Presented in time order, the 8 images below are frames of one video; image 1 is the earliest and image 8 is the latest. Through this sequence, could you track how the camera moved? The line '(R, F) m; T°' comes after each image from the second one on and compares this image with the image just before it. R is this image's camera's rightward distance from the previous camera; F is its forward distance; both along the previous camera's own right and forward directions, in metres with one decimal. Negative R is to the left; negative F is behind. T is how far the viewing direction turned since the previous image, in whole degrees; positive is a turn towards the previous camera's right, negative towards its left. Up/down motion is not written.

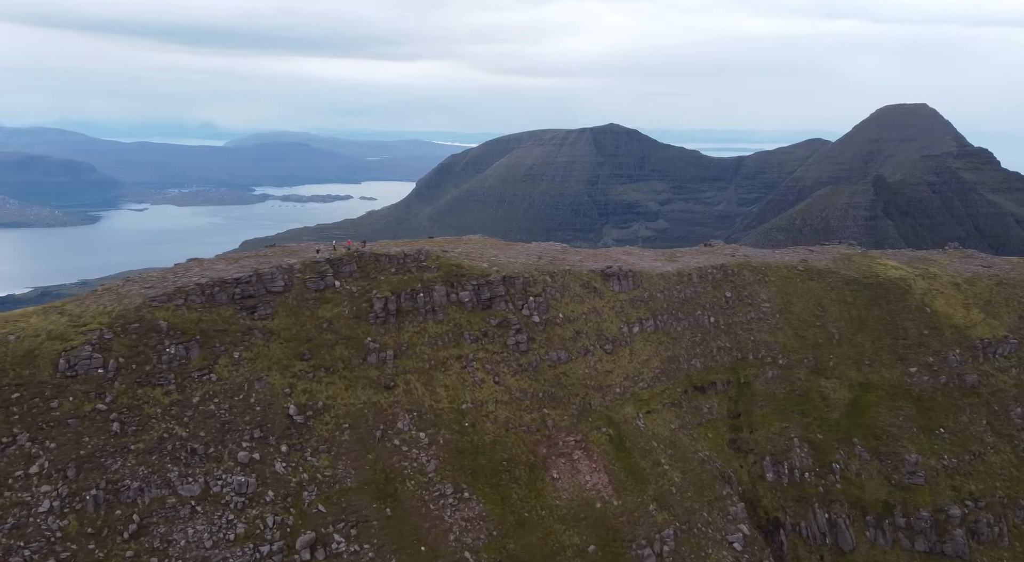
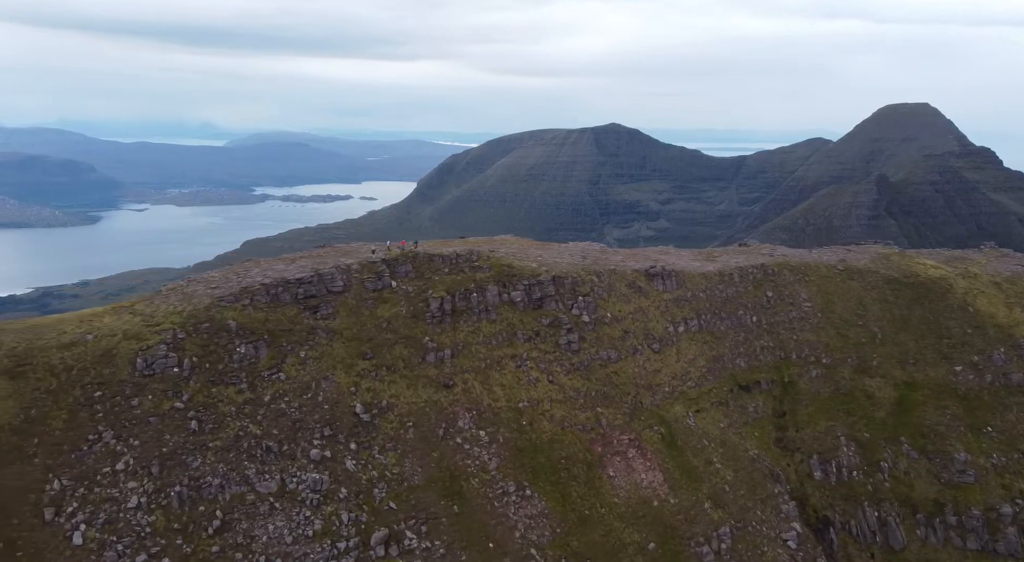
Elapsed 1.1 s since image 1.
(-3.0, -0.2) m; -1°
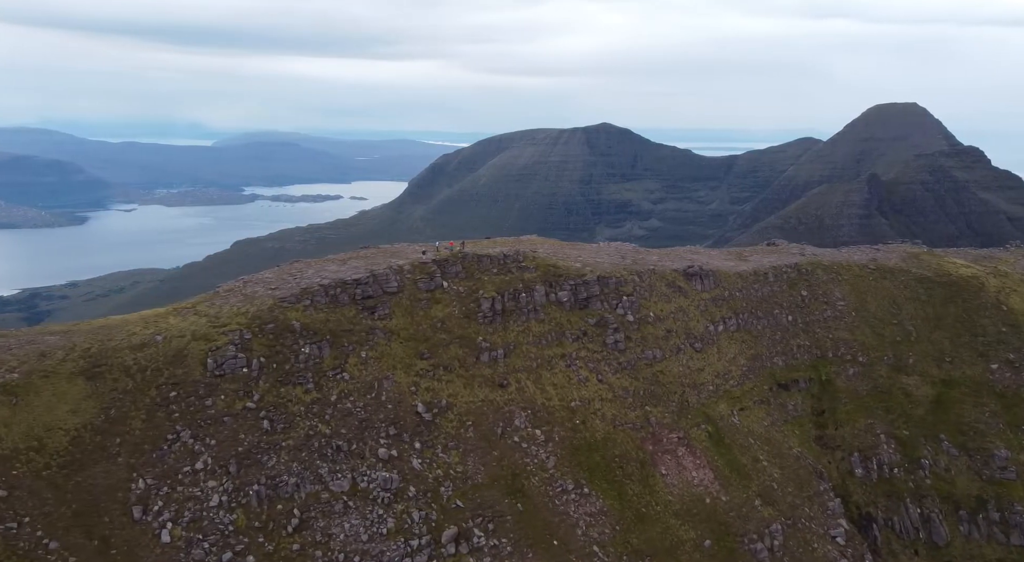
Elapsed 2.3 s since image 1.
(-3.2, -0.2) m; 0°
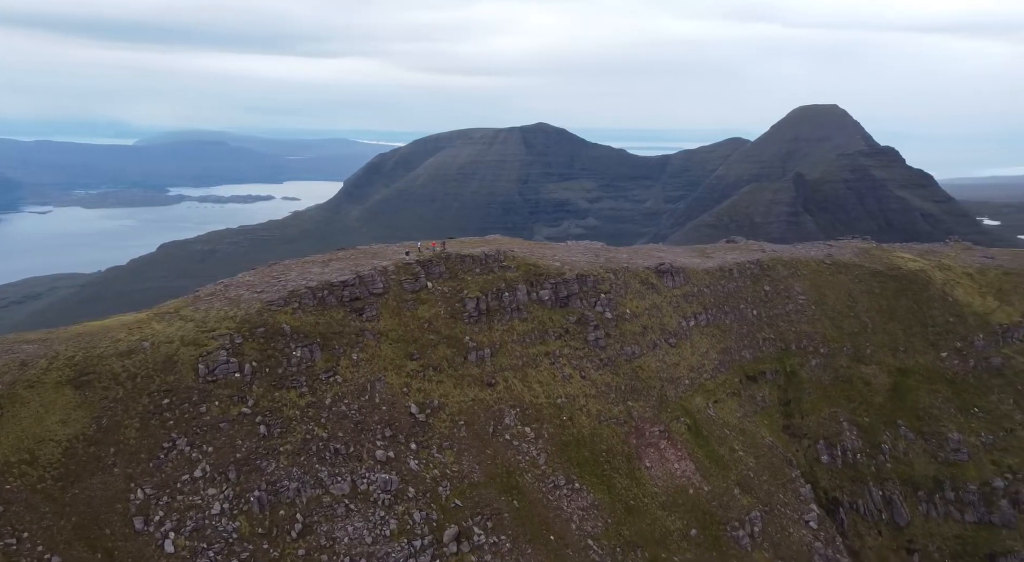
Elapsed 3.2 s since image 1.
(-2.1, -0.3) m; +4°
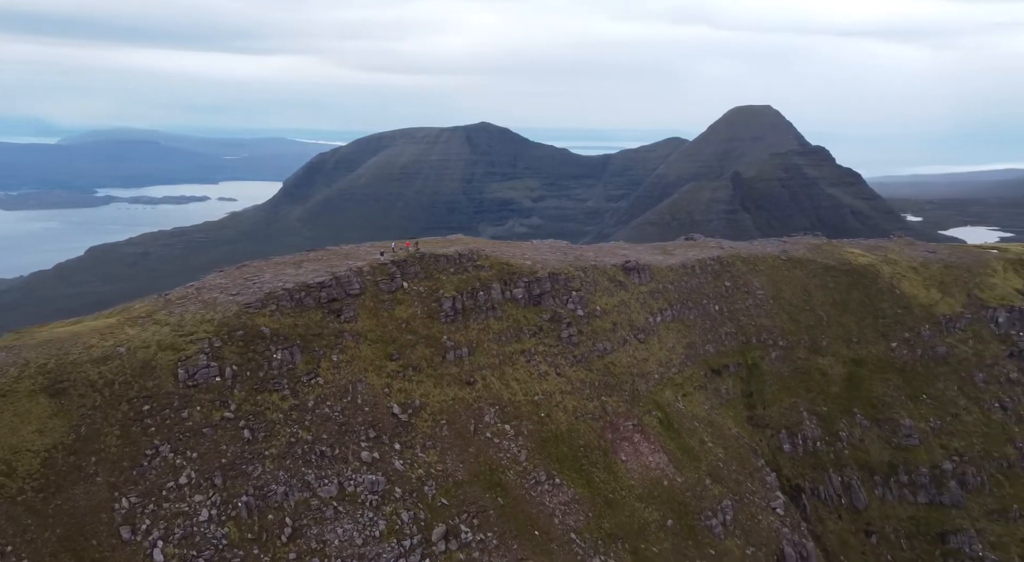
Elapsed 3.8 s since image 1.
(-1.4, -0.3) m; +4°
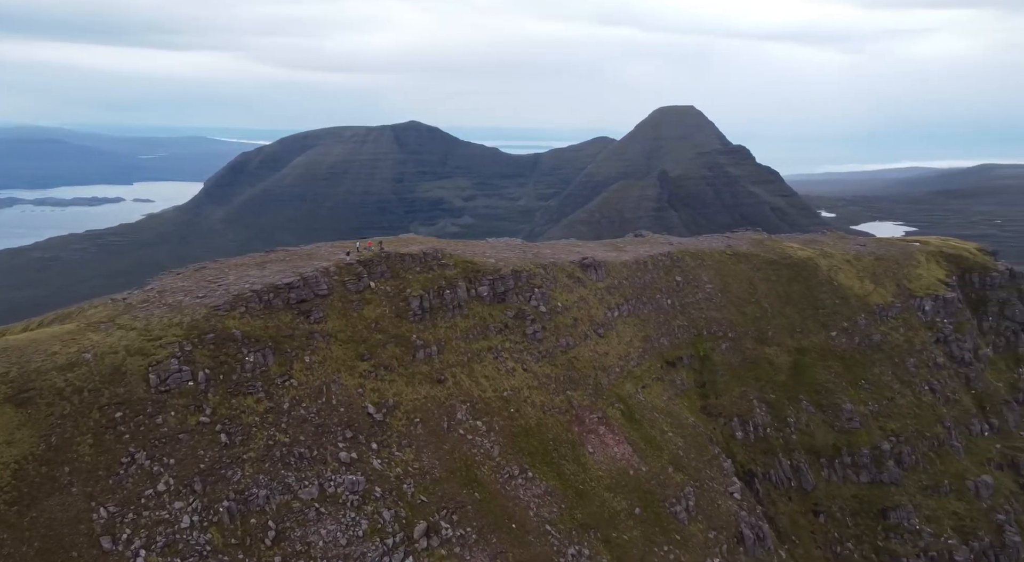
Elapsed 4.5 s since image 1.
(-1.6, -0.6) m; +5°
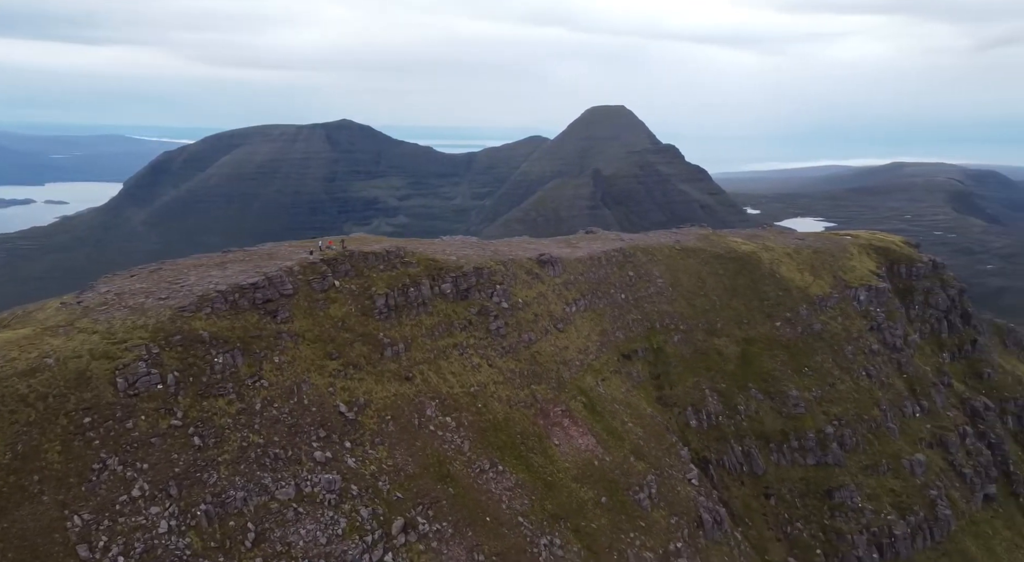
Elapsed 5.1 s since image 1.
(-1.4, -0.6) m; +5°
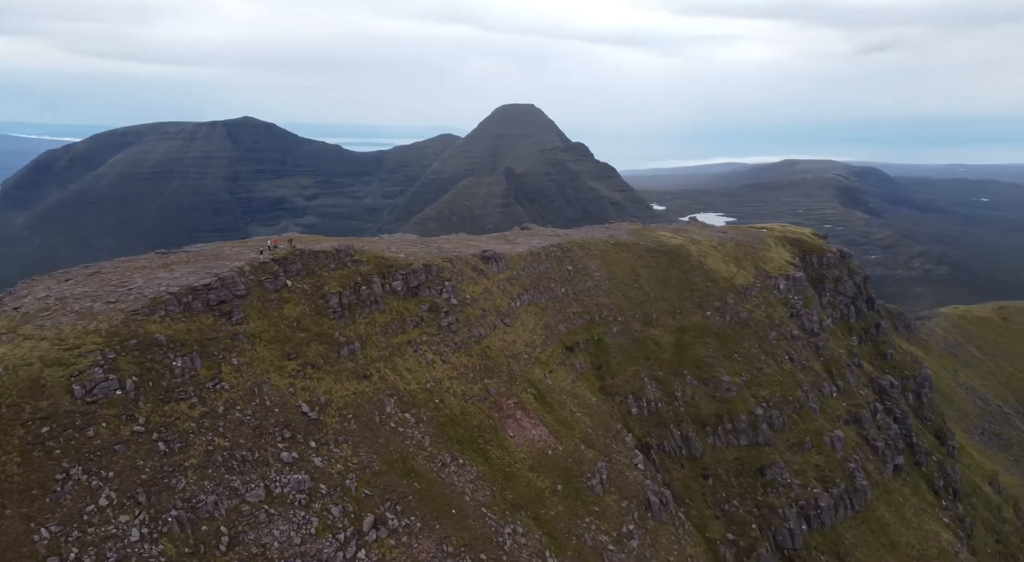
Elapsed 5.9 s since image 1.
(-2.0, -0.8) m; +7°
